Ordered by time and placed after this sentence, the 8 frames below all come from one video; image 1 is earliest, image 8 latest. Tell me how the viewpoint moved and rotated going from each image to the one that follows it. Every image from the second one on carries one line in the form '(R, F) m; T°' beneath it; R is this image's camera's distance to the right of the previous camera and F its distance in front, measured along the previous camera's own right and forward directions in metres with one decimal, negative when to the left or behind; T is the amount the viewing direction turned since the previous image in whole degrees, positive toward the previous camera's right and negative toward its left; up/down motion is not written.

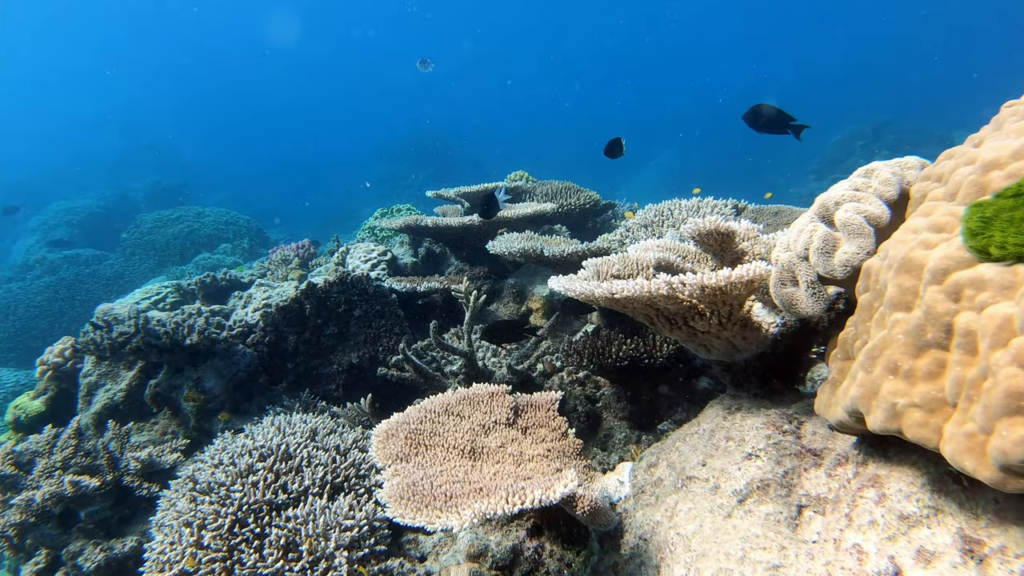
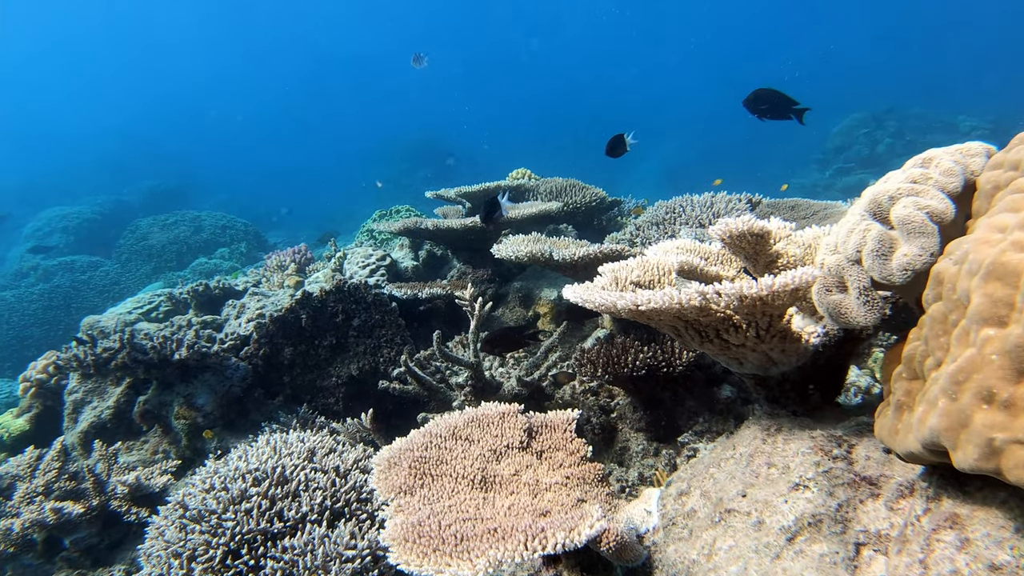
(0.0, +0.2) m; 0°
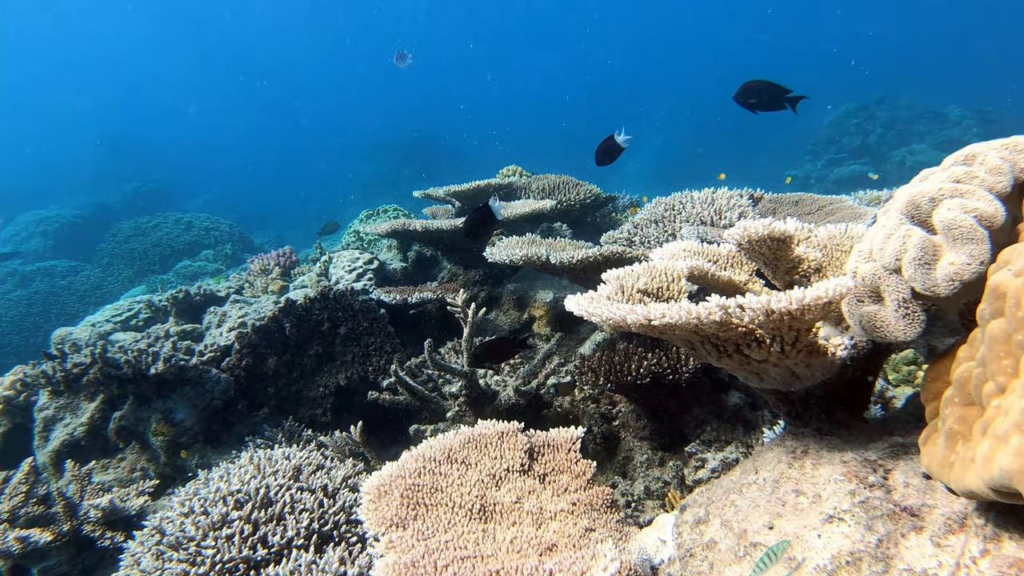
(0.0, +0.2) m; +1°
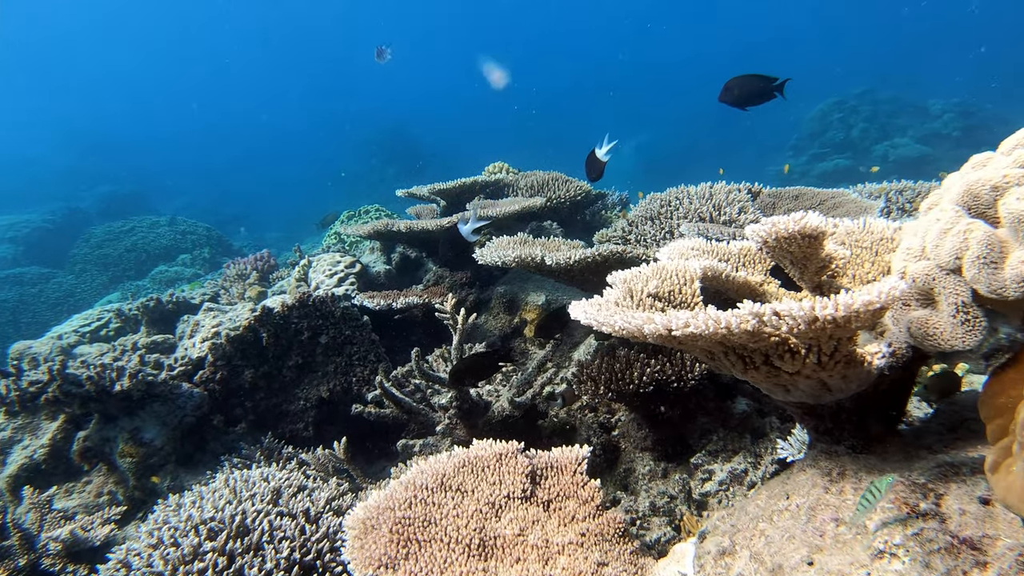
(0.0, +0.2) m; +1°
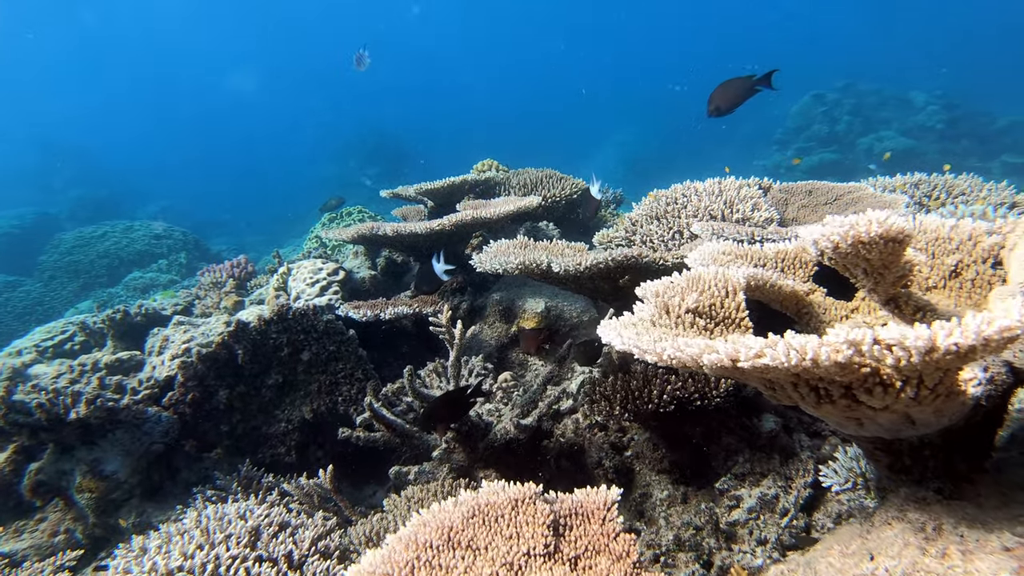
(-0.1, +0.3) m; +1°
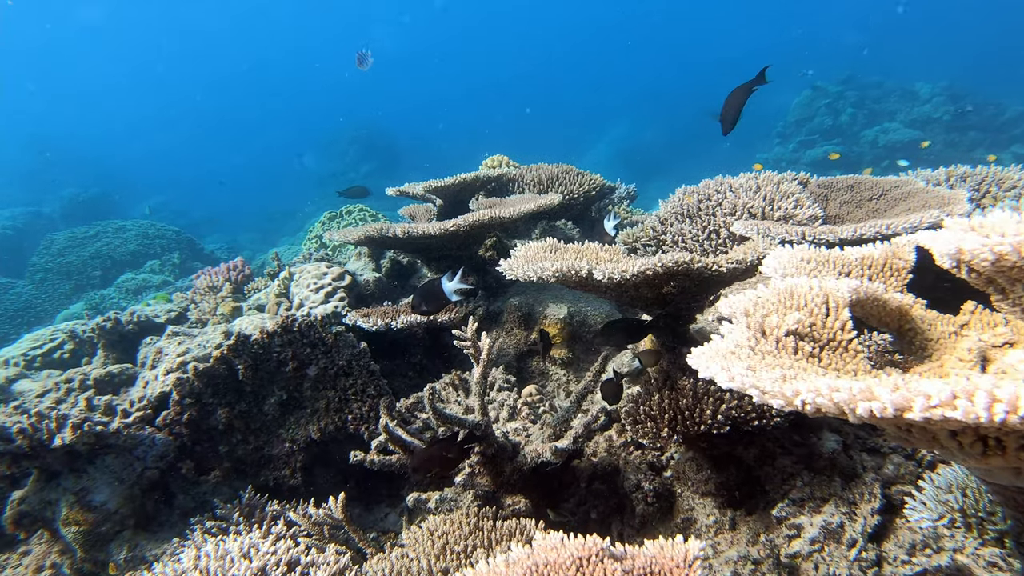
(-0.1, +0.3) m; 0°
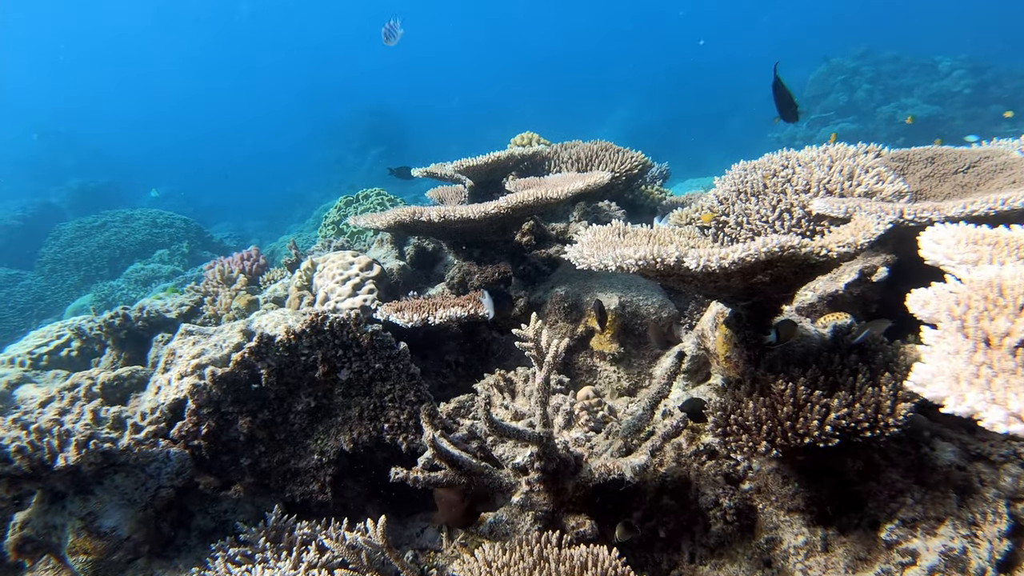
(-0.2, +0.4) m; -1°
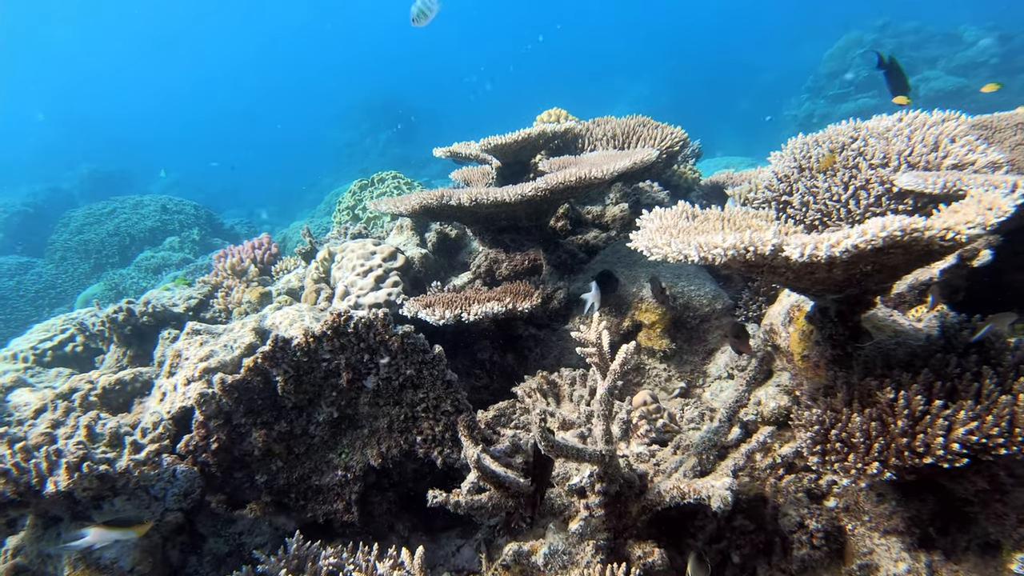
(-0.1, +0.4) m; -1°
